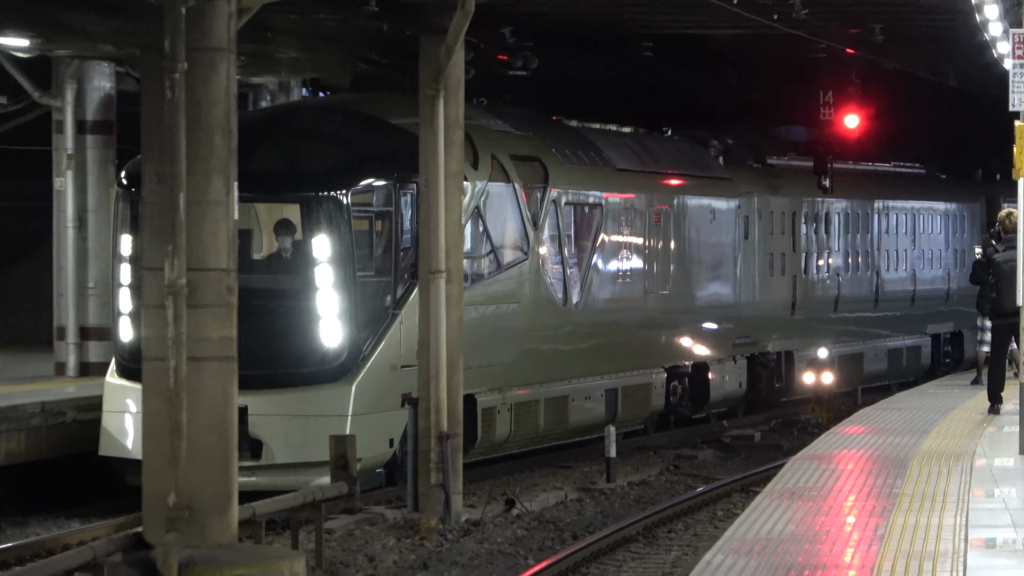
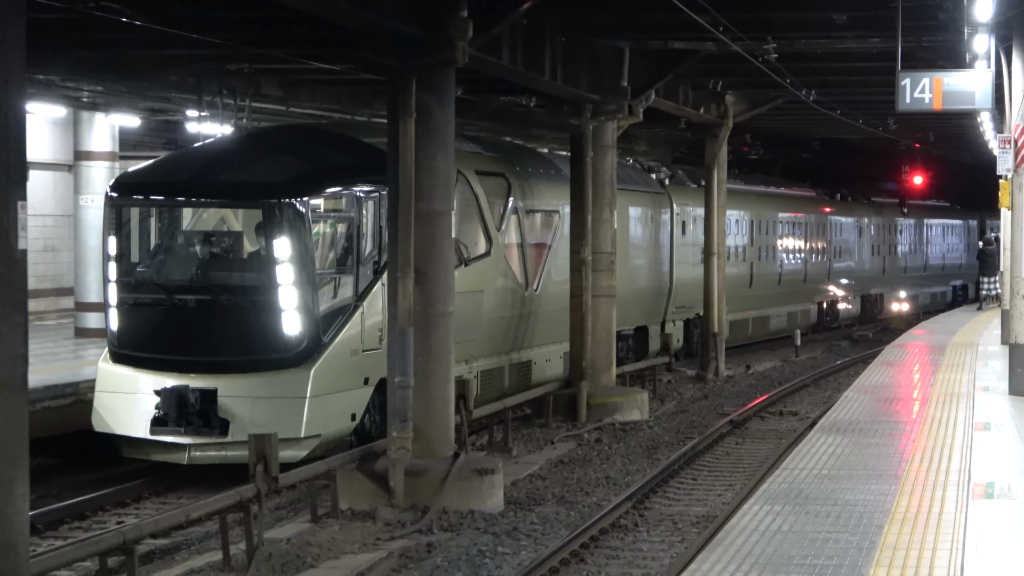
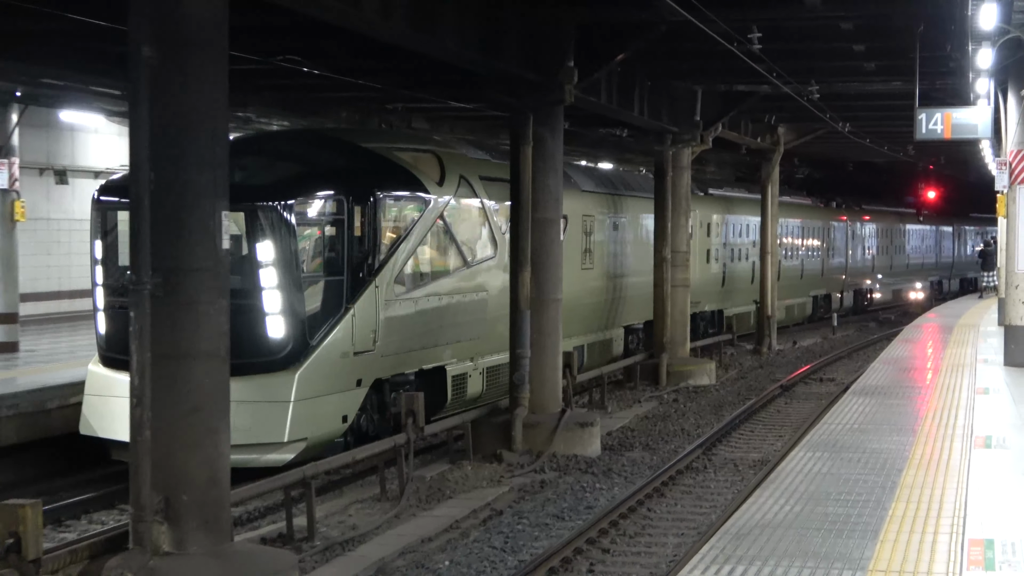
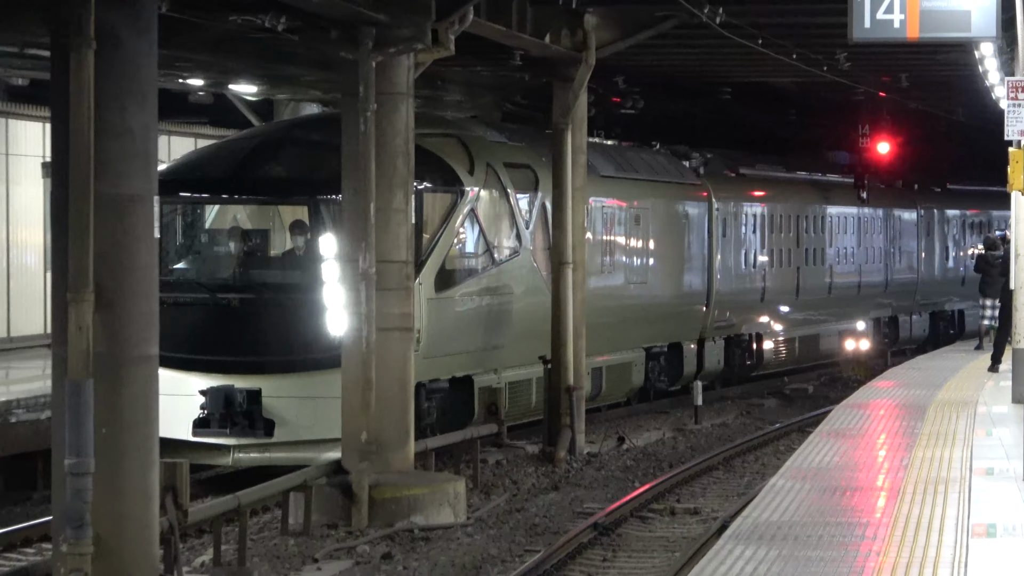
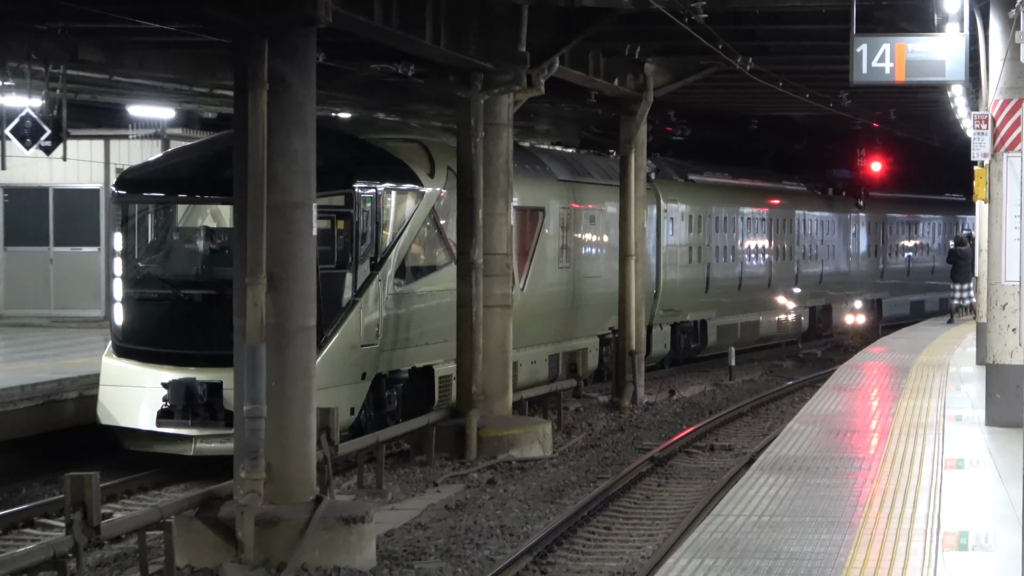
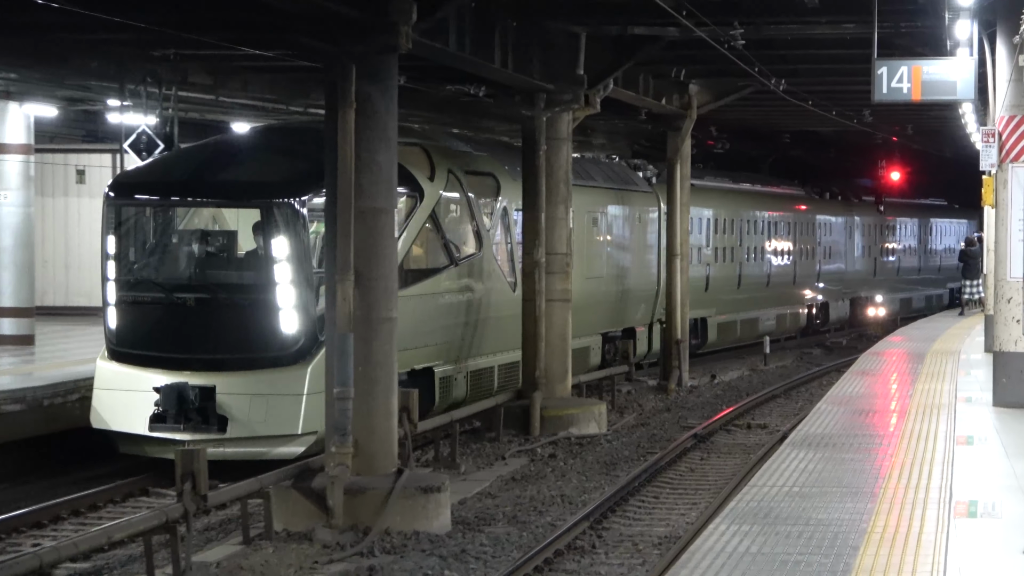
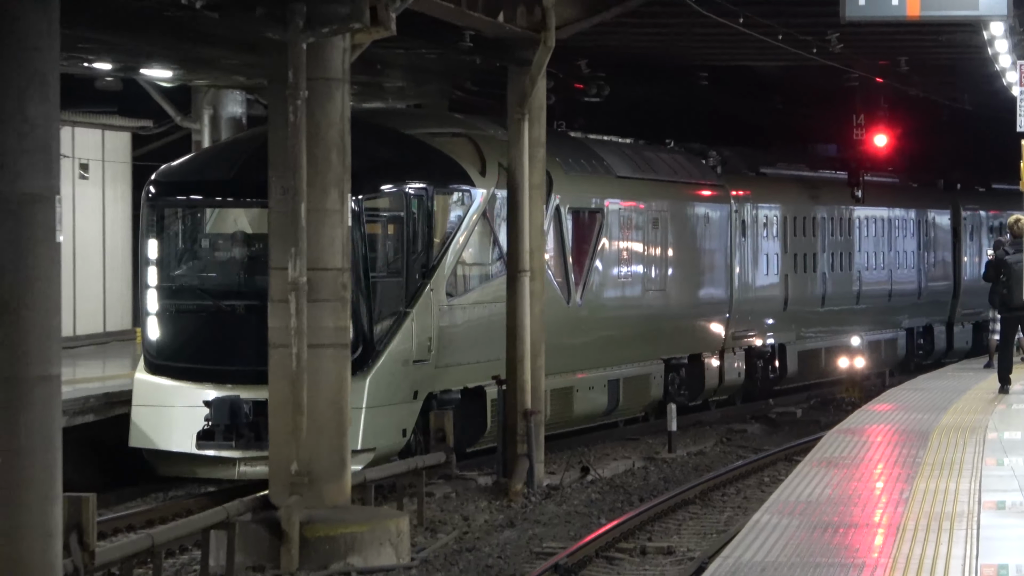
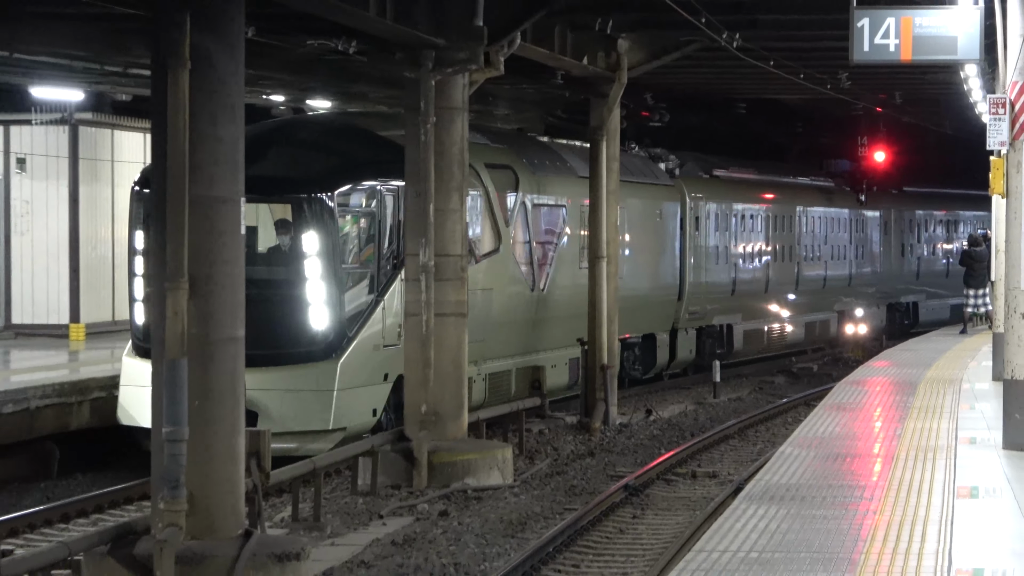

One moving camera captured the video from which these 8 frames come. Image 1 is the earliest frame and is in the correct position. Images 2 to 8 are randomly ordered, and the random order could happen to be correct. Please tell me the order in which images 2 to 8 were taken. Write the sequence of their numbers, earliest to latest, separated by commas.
7, 4, 8, 5, 6, 2, 3
